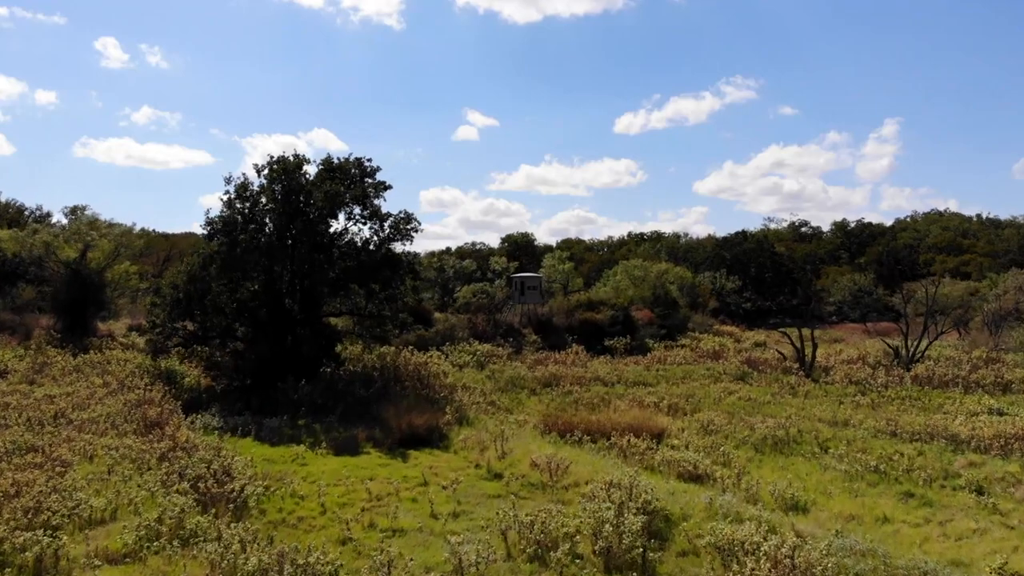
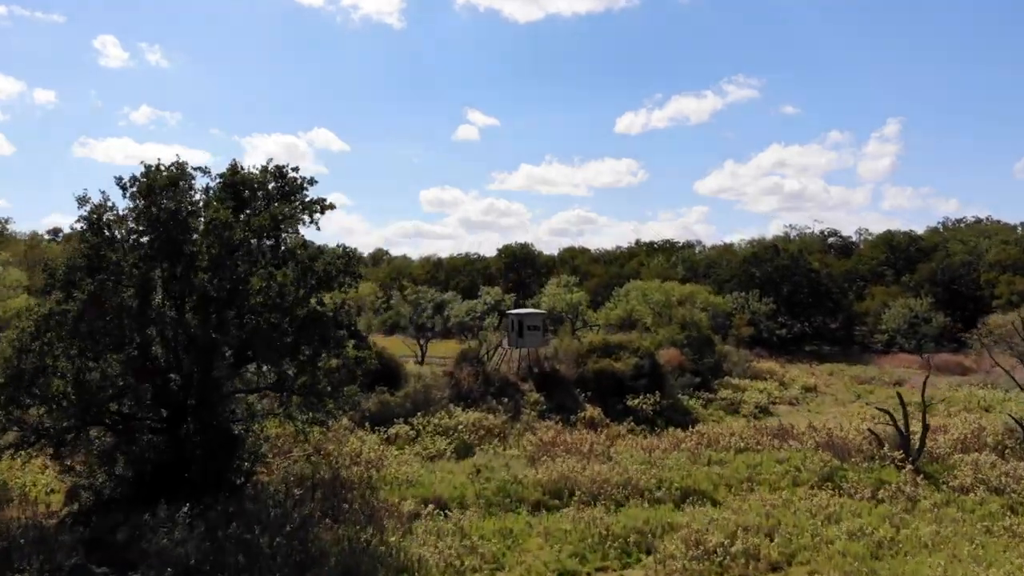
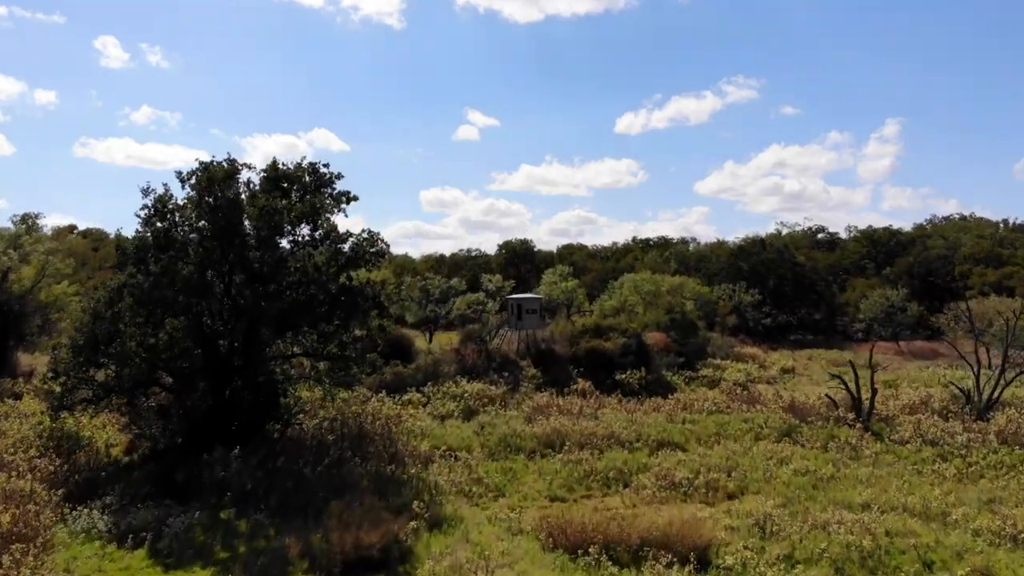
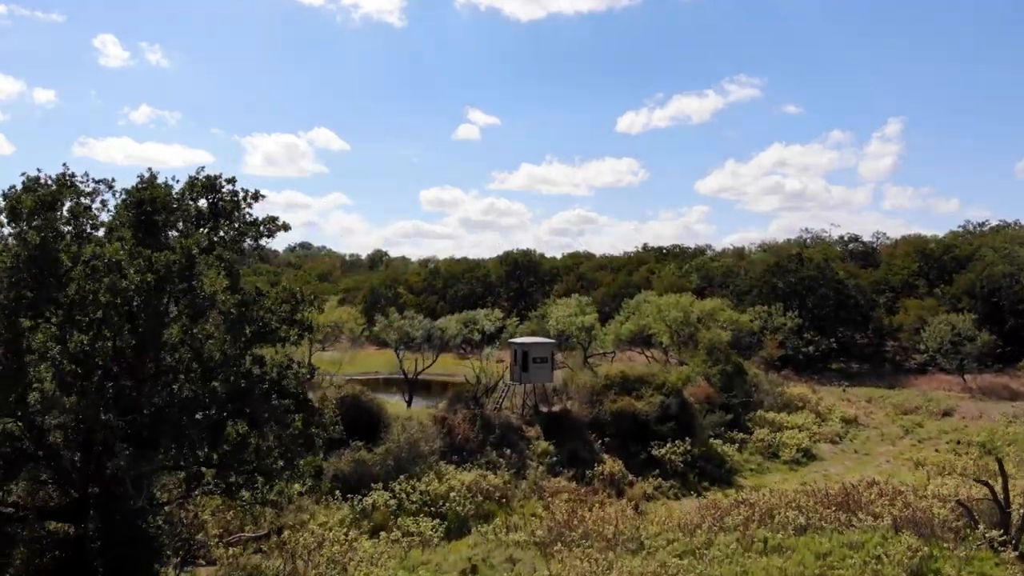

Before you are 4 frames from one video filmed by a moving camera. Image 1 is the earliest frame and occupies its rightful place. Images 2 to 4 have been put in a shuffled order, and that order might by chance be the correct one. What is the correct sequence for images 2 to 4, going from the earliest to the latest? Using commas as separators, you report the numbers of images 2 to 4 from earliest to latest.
3, 2, 4
